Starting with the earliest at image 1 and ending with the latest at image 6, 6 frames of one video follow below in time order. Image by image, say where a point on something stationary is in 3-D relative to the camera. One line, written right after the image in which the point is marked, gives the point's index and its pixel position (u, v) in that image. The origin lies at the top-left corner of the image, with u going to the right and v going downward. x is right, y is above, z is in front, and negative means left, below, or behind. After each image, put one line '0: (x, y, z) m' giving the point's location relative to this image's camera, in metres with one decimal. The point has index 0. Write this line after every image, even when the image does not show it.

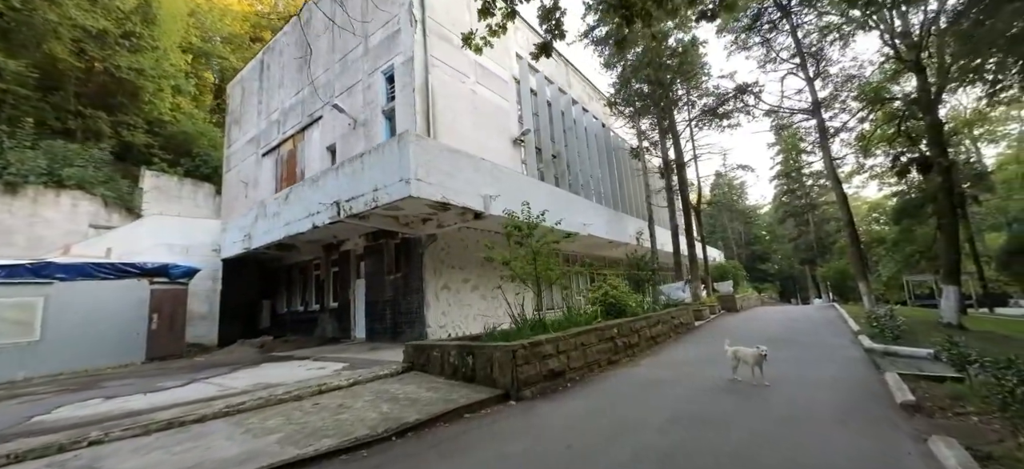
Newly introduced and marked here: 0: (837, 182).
0: (+11.2, +1.7, +13.4) m
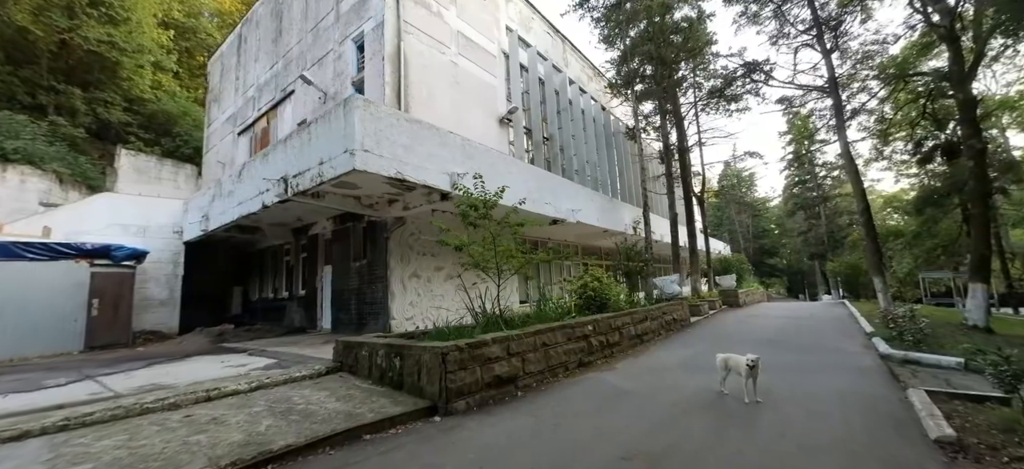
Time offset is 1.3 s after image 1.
0: (+10.7, +2.0, +12.3) m
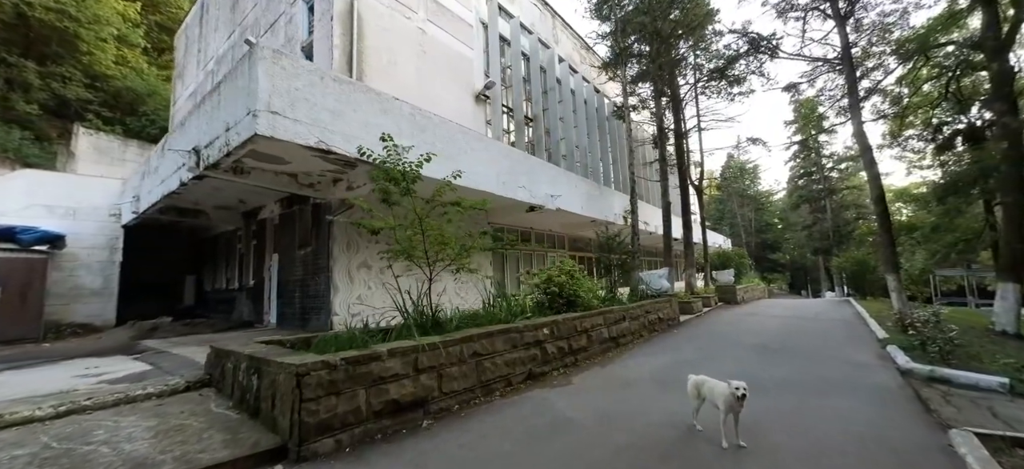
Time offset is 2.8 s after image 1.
0: (+10.0, +2.2, +11.0) m
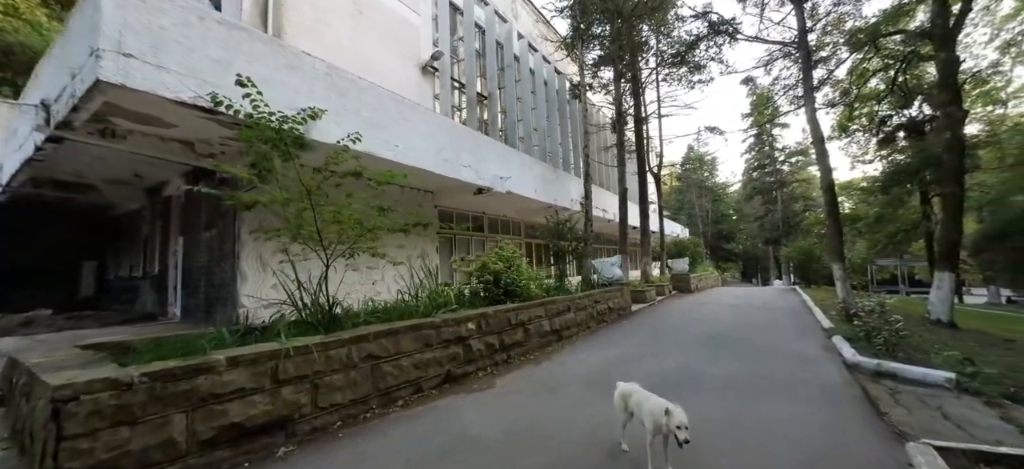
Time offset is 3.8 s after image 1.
0: (+8.6, +2.5, +11.0) m
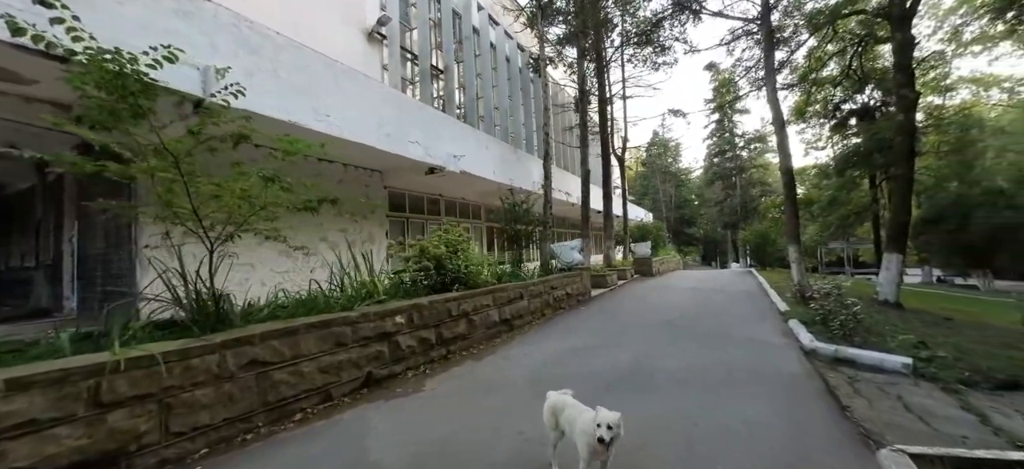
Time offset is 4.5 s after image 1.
0: (+7.4, +3.0, +11.0) m
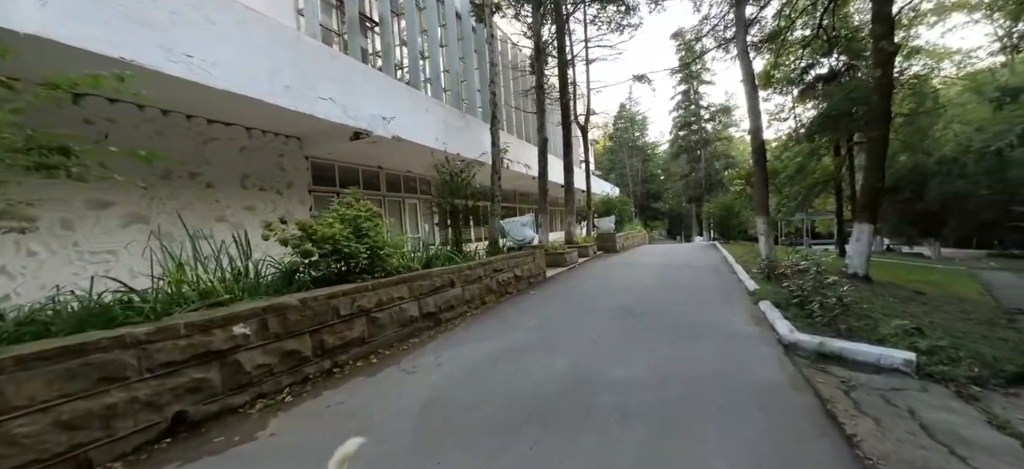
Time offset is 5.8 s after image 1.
0: (+6.1, +3.7, +10.2) m
